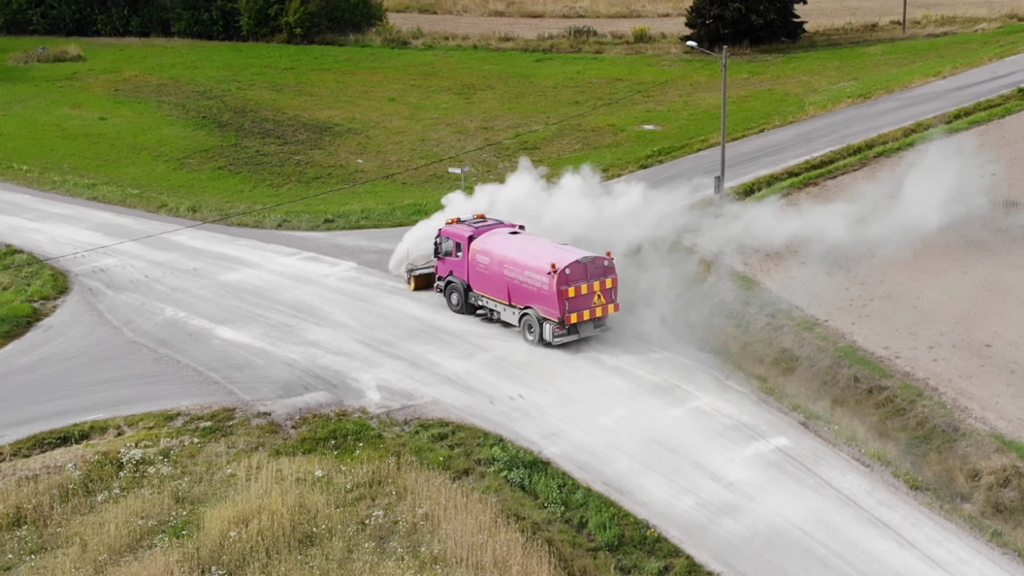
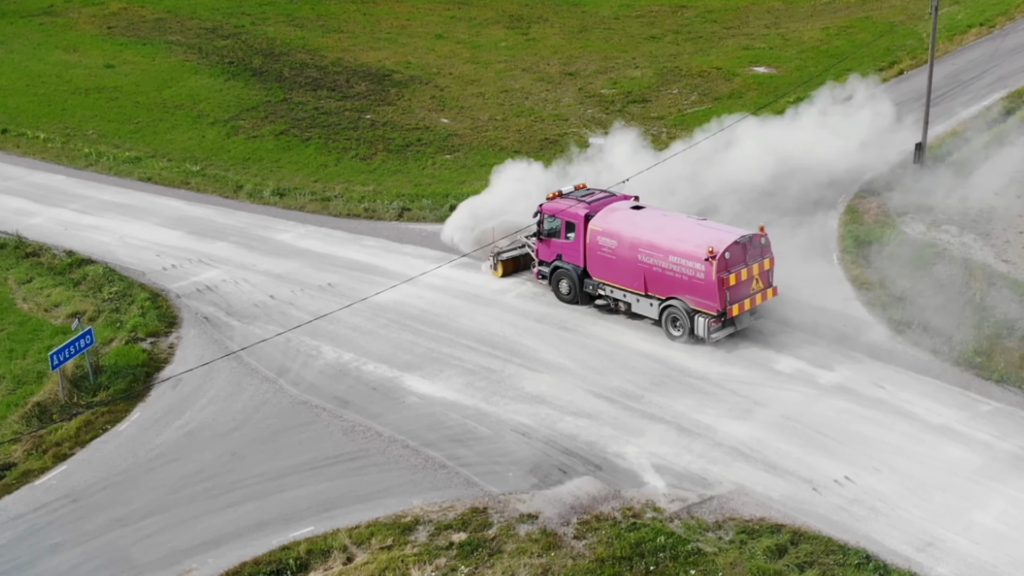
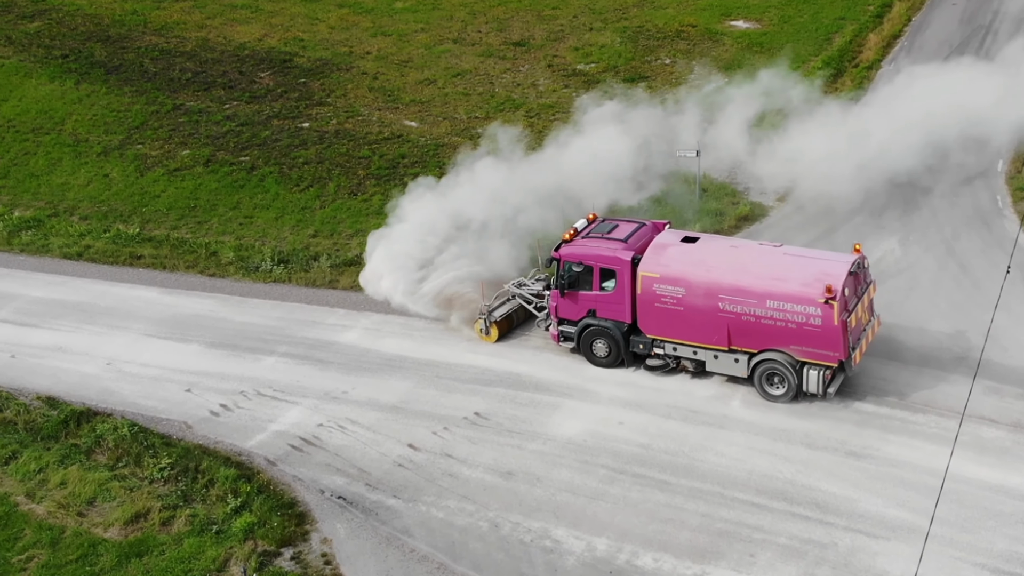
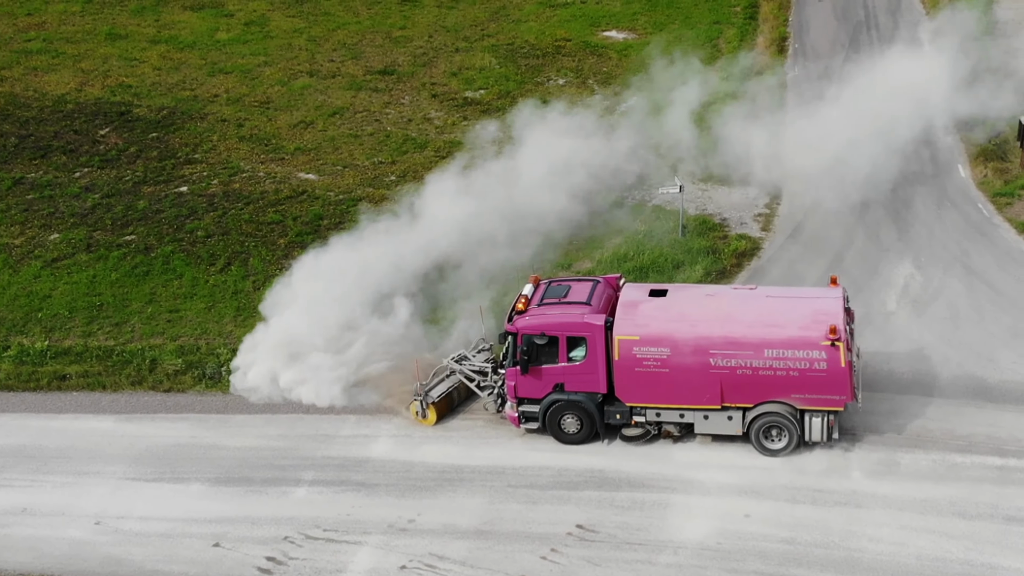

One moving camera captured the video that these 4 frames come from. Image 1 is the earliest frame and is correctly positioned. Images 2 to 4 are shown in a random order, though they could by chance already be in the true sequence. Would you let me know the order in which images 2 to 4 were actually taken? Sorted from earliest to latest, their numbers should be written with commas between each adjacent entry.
2, 3, 4
